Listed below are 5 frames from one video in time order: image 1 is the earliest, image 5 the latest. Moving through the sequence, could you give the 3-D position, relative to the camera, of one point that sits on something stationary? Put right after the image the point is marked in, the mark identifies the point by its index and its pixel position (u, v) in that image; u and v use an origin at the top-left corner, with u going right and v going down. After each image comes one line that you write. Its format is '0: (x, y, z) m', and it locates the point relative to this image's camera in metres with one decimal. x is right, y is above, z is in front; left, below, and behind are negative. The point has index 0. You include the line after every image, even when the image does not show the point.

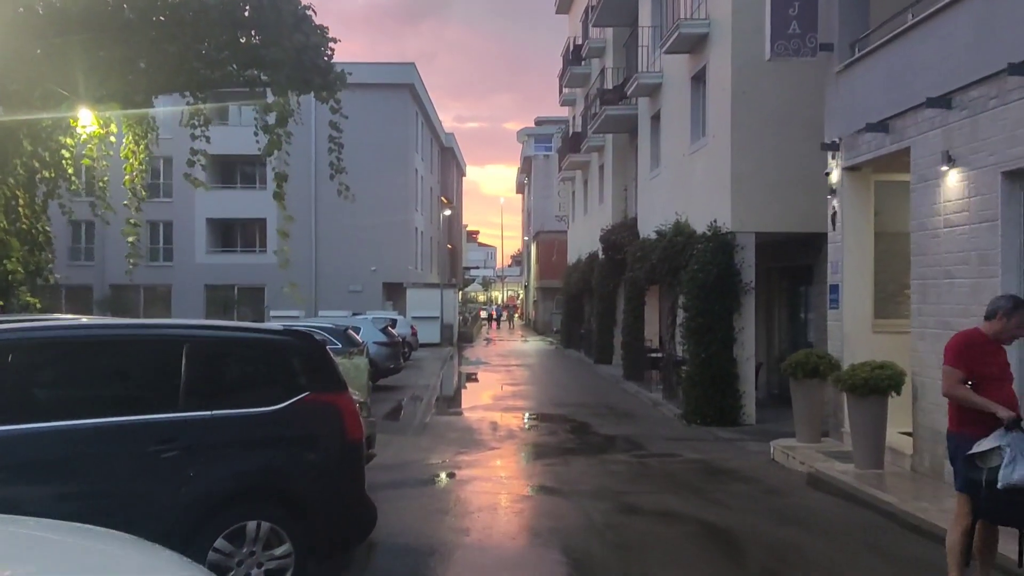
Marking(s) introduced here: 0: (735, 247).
0: (+3.9, +0.7, +14.6) m
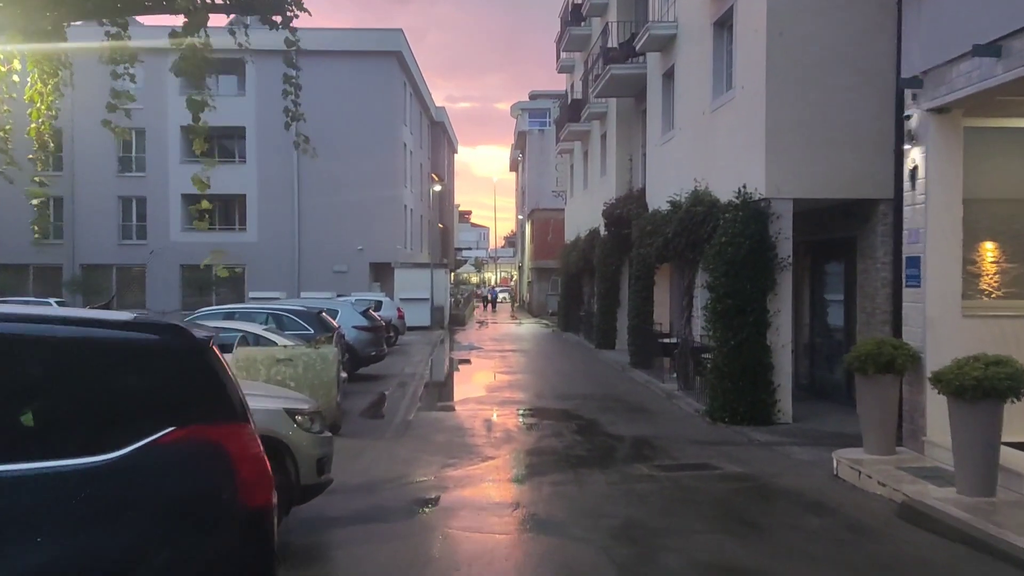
0: (+3.9, +1.1, +12.5) m
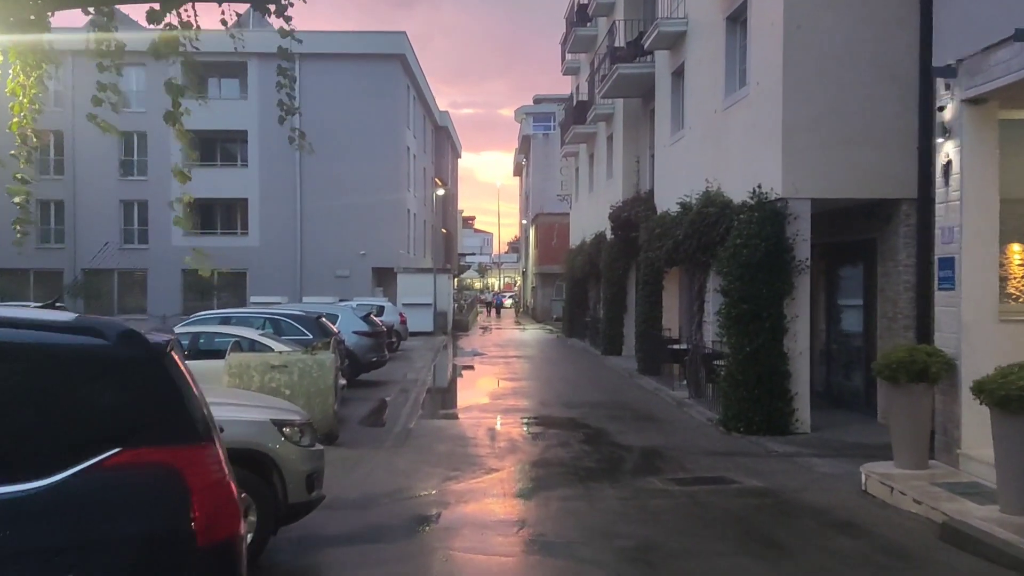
0: (+4.0, +1.0, +11.9) m
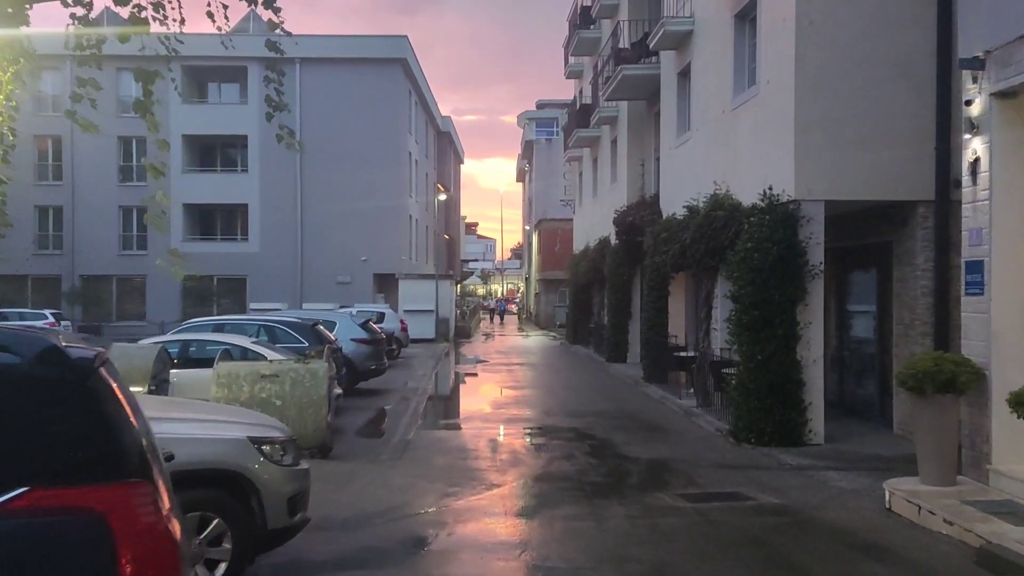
0: (+4.0, +1.0, +11.5) m
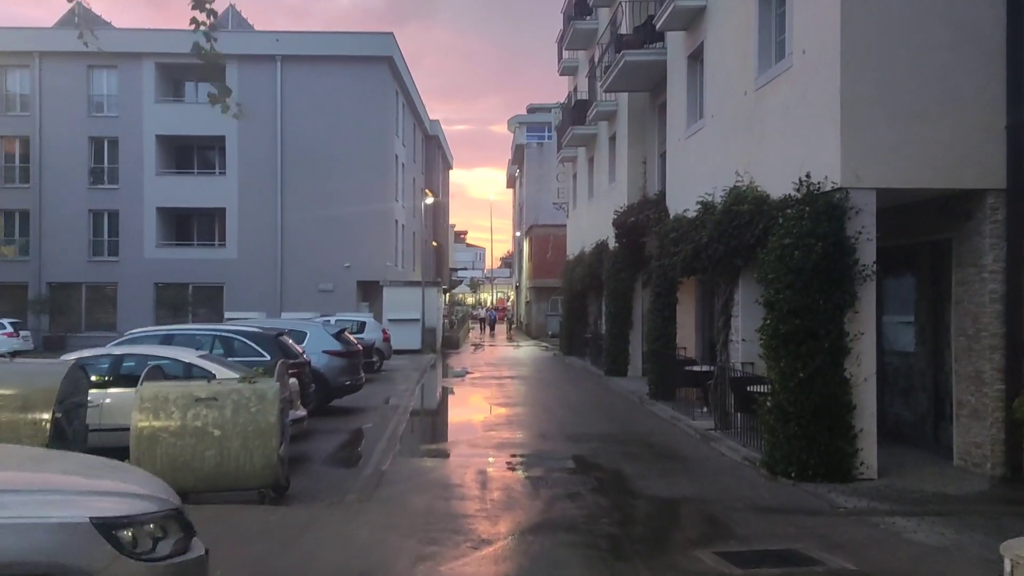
0: (+3.9, +0.9, +9.7) m
